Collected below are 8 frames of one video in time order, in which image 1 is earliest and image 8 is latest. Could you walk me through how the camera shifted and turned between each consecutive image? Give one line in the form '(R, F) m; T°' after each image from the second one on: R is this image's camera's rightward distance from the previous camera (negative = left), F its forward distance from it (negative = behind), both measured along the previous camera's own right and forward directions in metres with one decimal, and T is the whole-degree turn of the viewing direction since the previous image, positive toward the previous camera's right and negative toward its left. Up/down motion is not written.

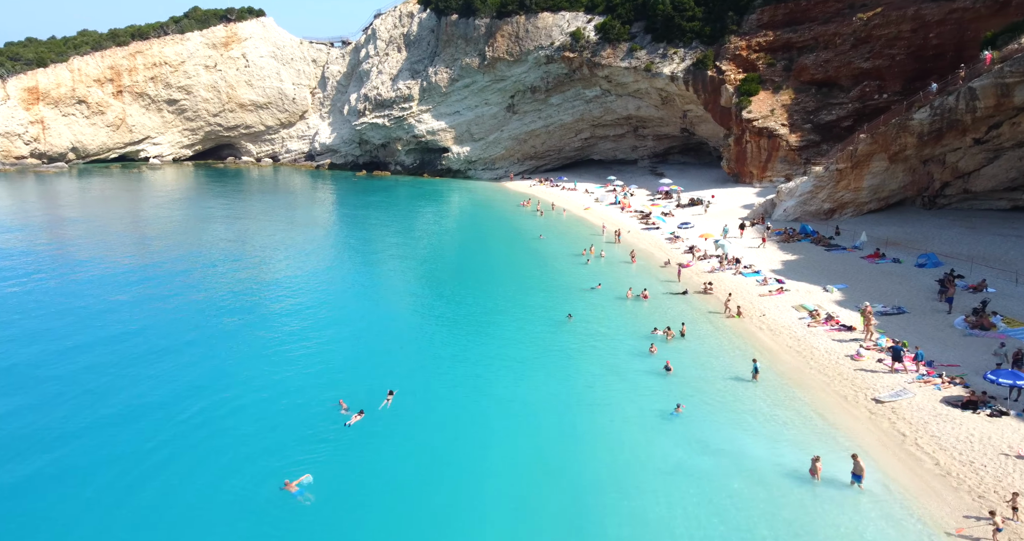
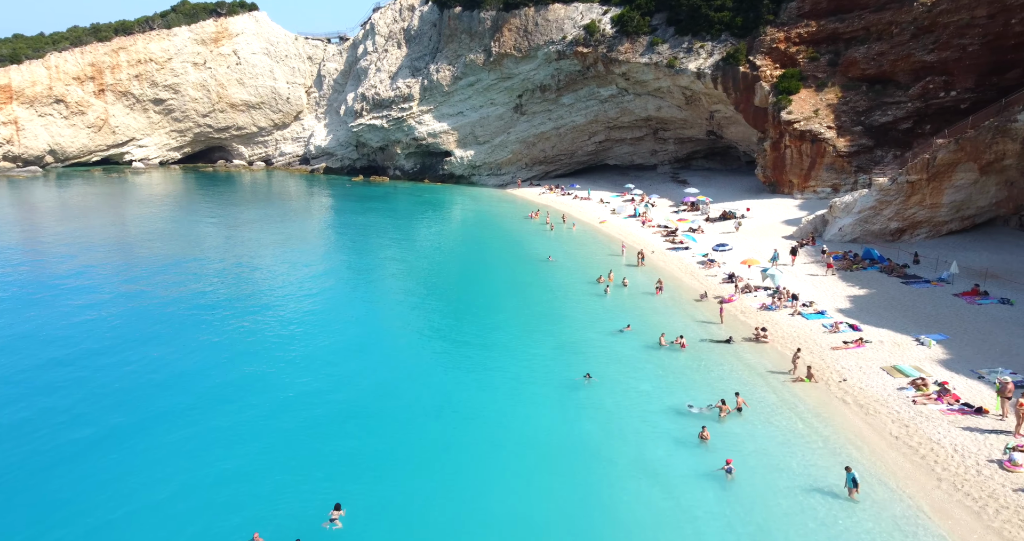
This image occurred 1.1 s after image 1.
(+0.2, +4.3) m; -1°
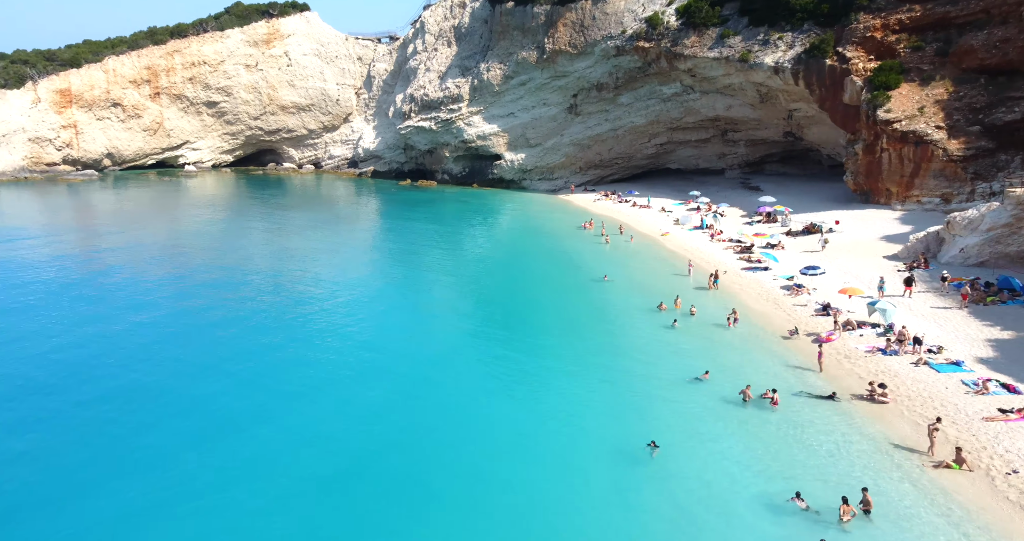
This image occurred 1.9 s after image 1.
(+0.1, +2.9) m; -5°
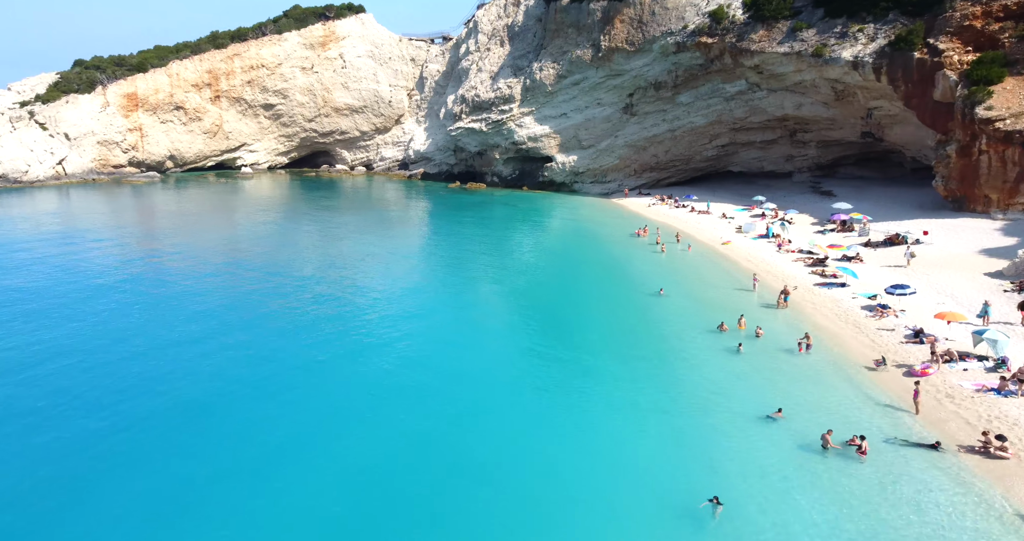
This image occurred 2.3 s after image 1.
(+0.2, +1.5) m; -5°
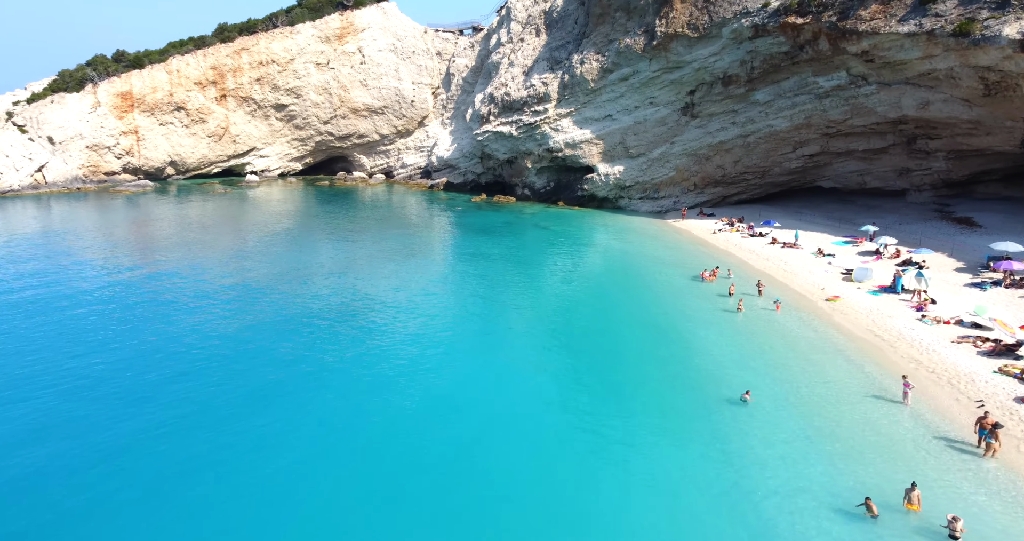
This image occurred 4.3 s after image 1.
(+1.0, +7.7) m; -4°
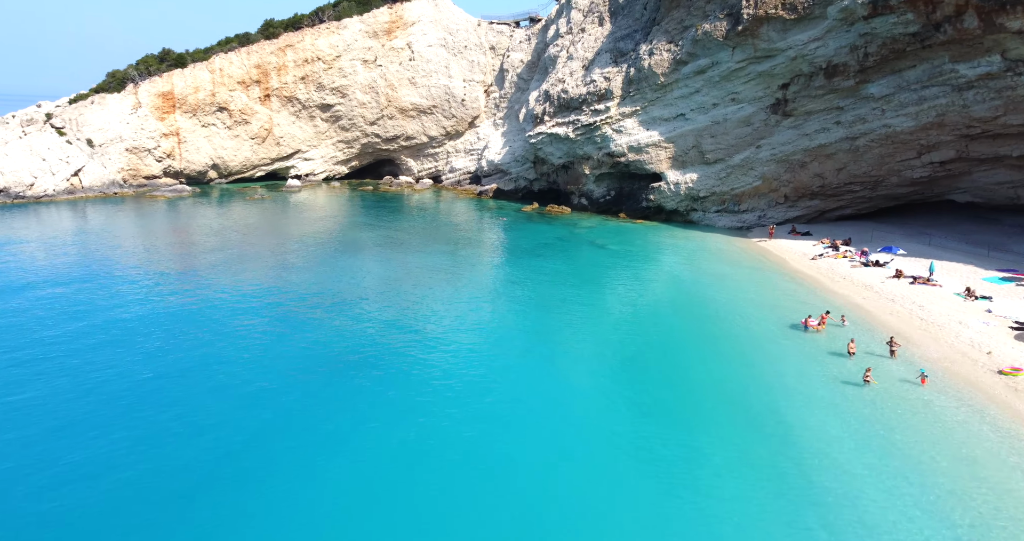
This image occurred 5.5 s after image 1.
(+0.5, +4.9) m; -6°
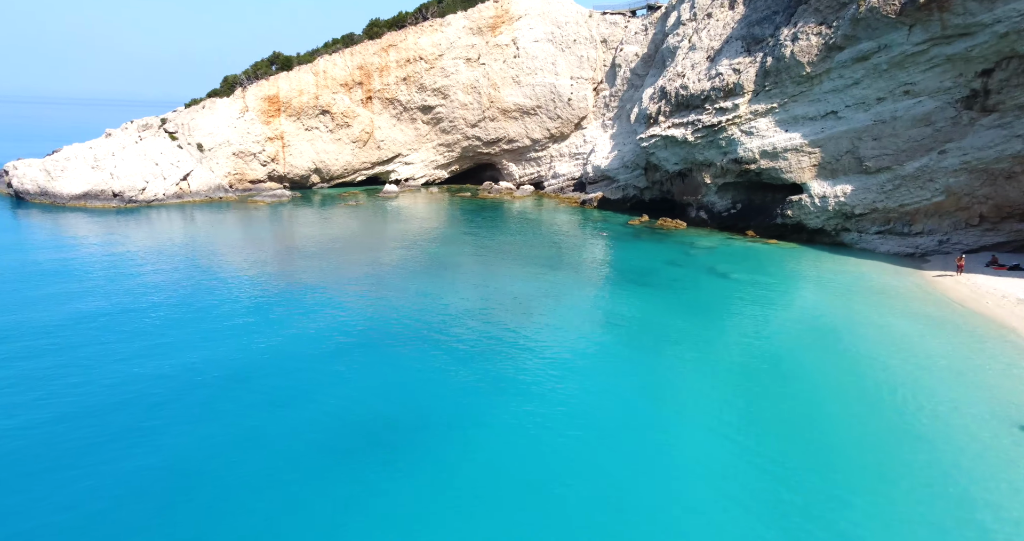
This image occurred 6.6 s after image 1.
(+0.4, +4.4) m; -11°
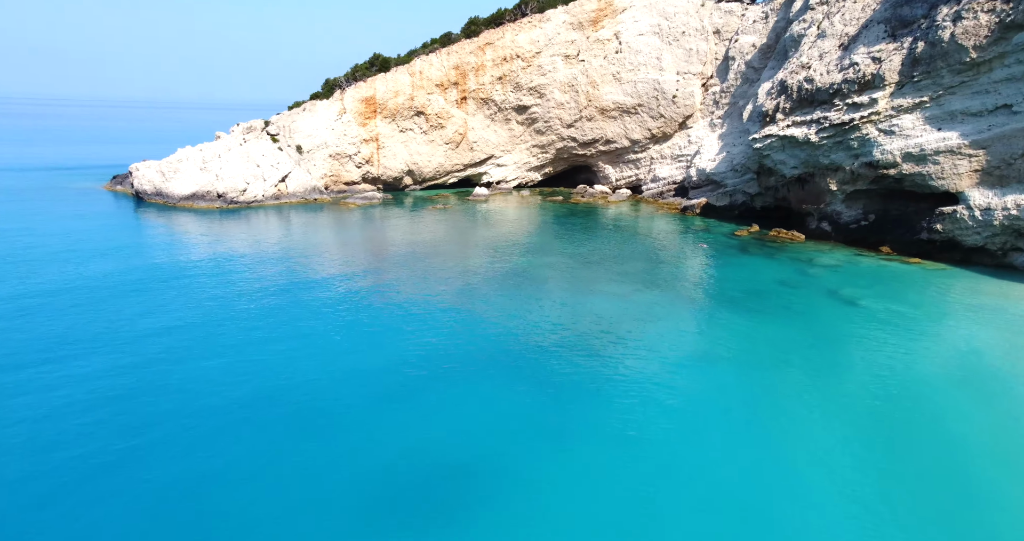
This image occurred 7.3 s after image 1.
(+0.5, +2.5) m; -10°
